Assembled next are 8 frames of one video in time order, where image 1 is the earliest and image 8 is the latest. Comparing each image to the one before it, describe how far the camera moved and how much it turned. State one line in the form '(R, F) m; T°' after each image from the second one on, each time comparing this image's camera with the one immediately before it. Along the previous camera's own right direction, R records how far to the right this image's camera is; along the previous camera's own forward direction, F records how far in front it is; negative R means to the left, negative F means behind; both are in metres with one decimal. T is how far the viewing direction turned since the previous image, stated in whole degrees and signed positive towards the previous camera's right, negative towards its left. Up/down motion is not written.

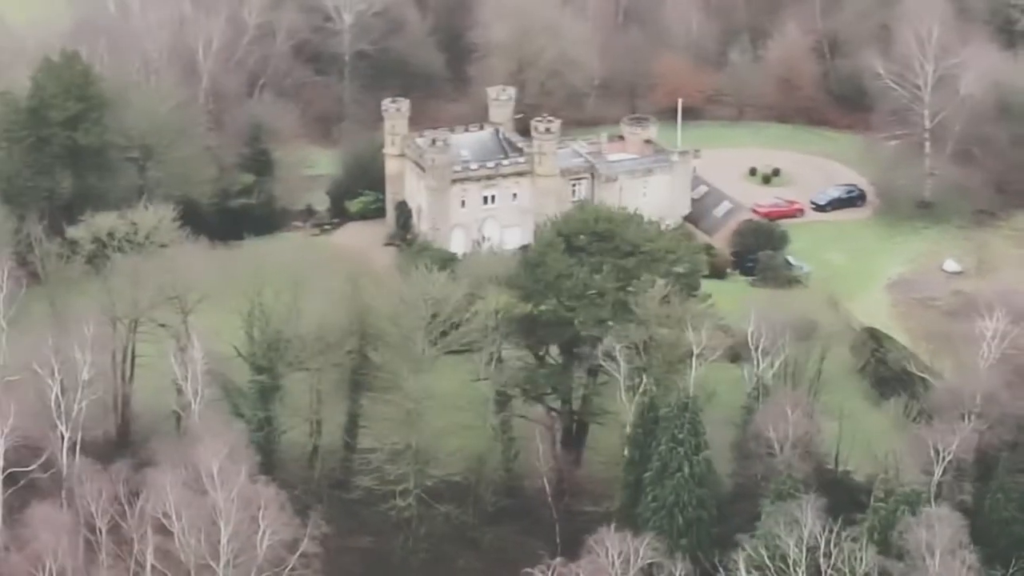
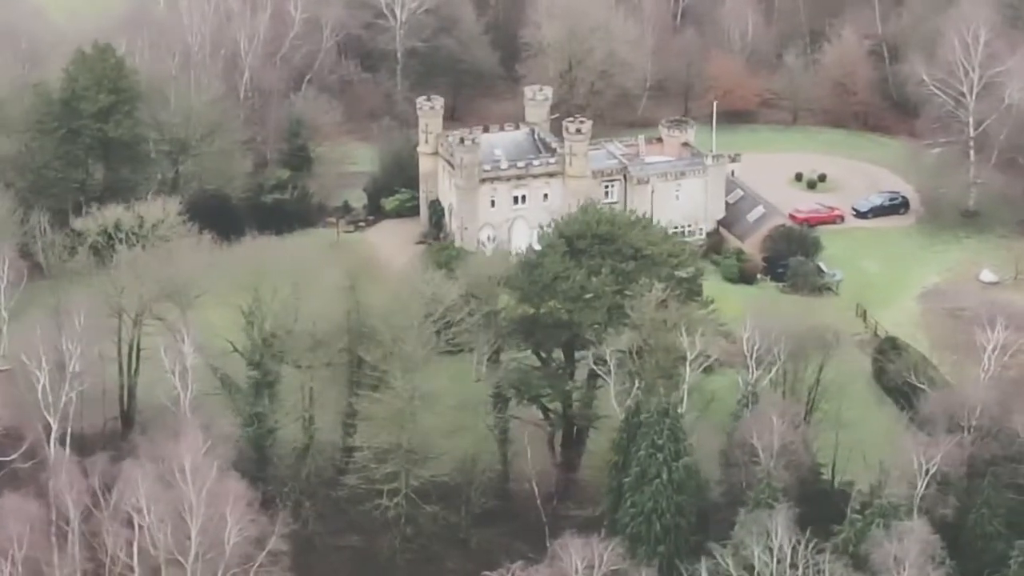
(+3.2, +0.4) m; -3°
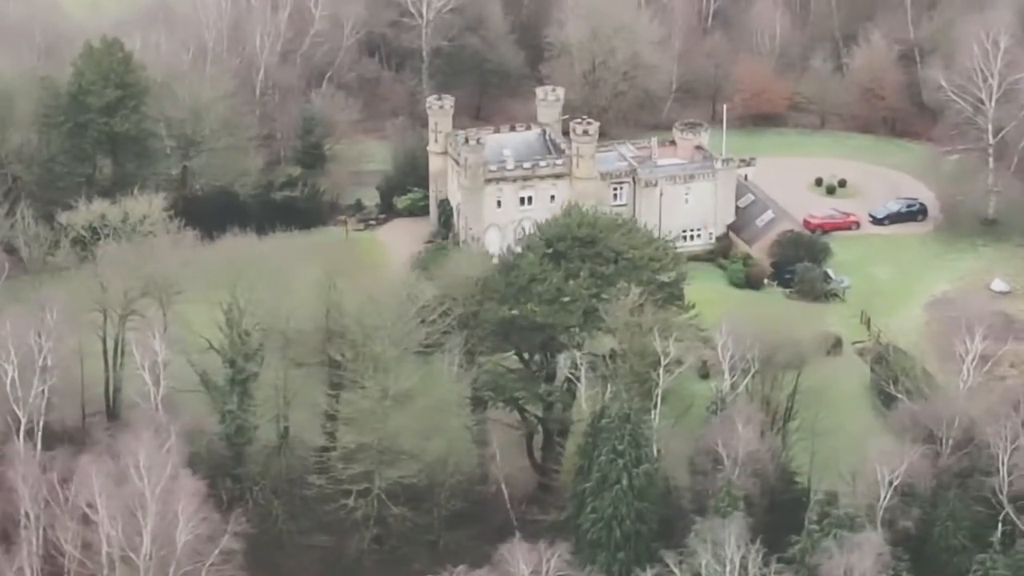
(+2.8, +0.4) m; -2°
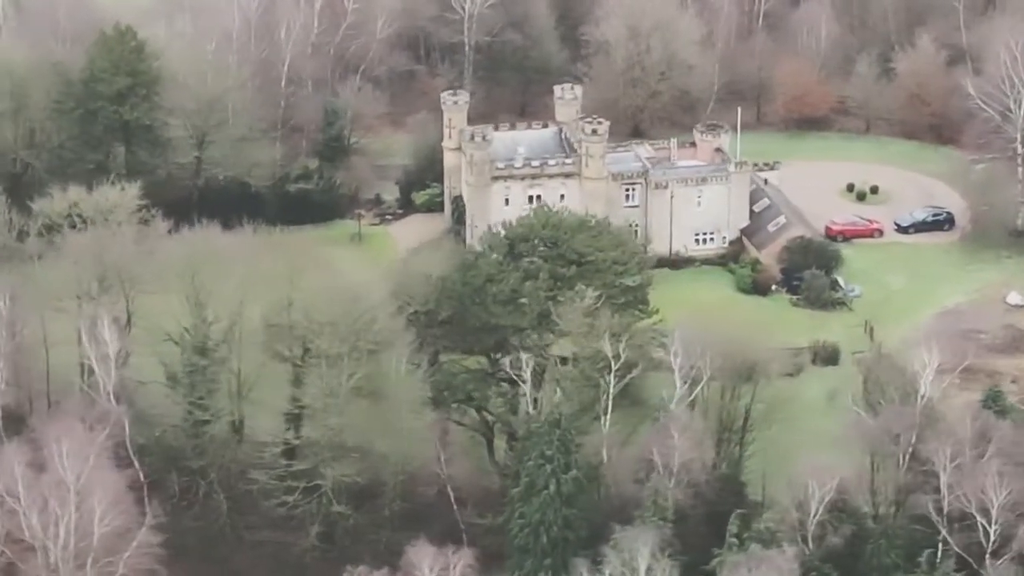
(+4.7, +0.8) m; -4°
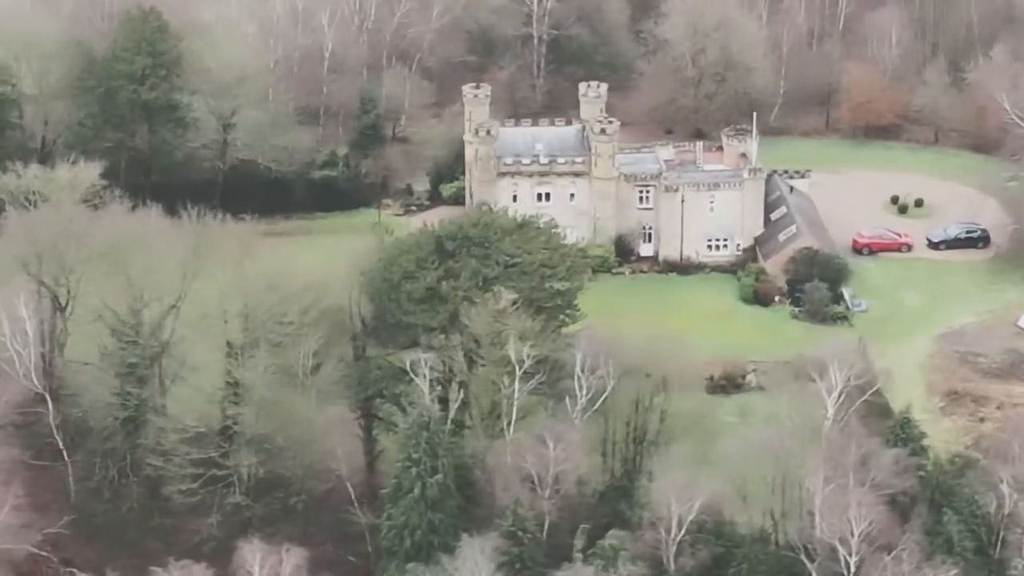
(+8.0, +1.2) m; -7°
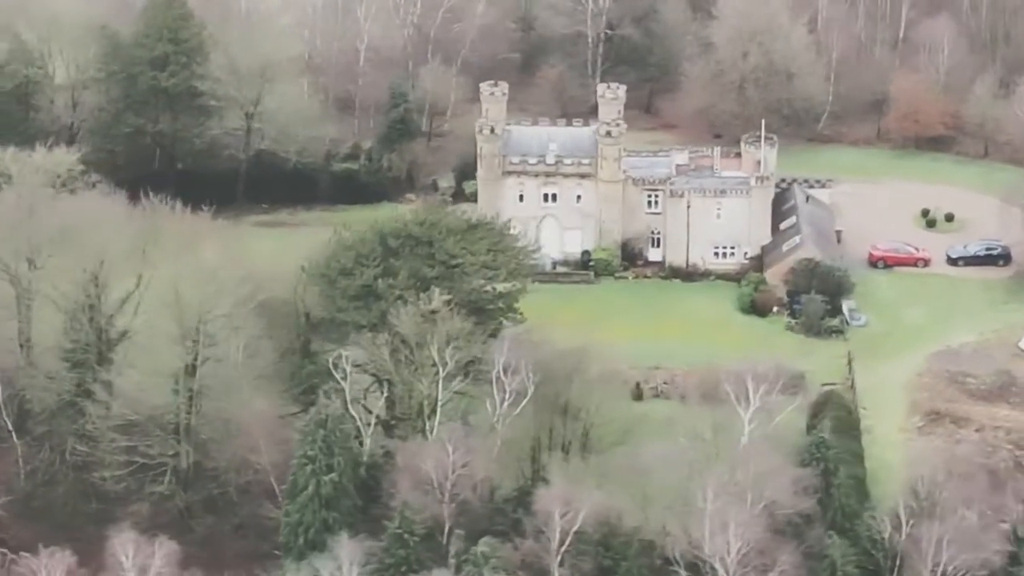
(+6.2, +0.7) m; -6°
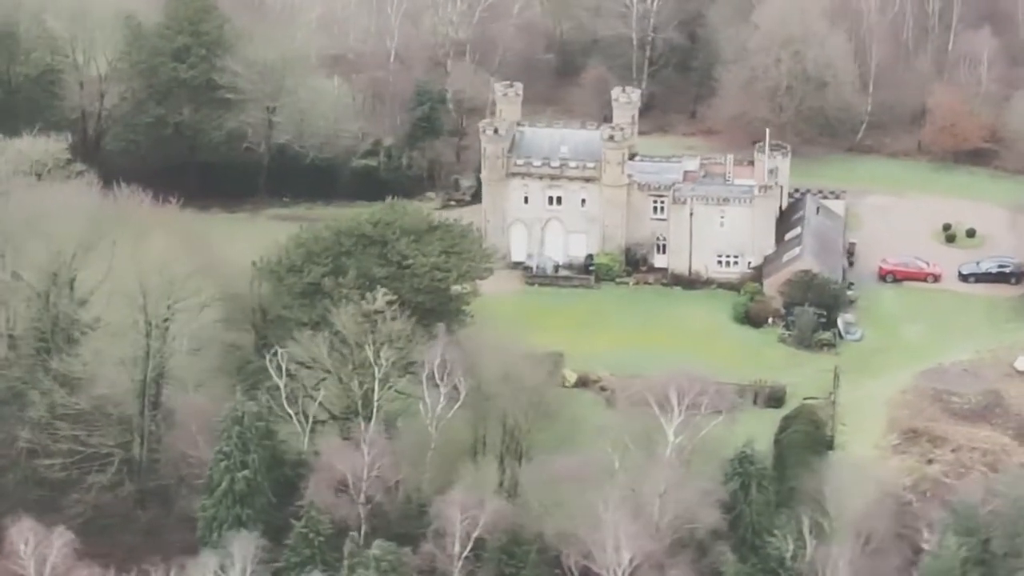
(+5.2, +0.5) m; -5°
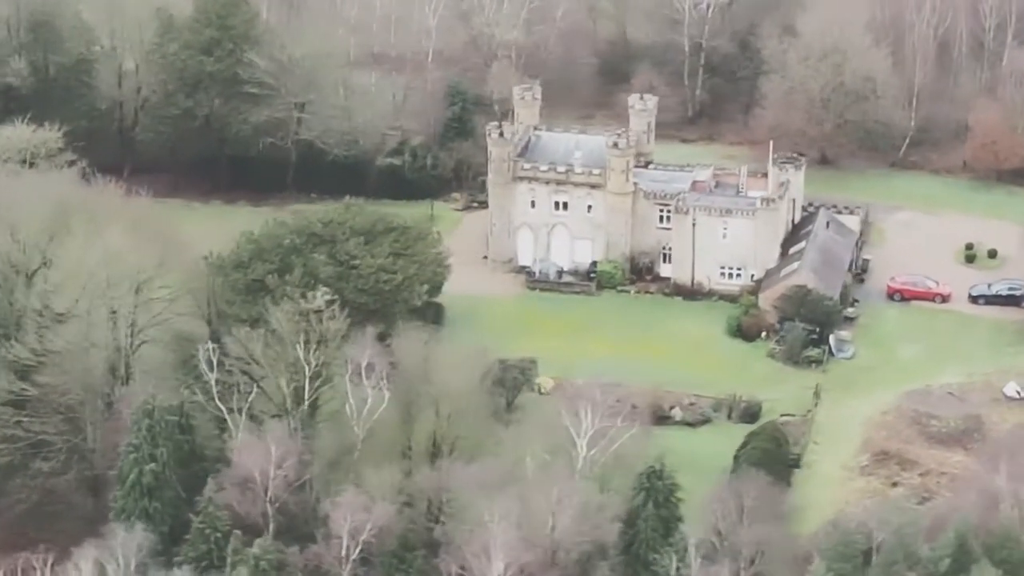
(+5.8, +0.5) m; -5°
